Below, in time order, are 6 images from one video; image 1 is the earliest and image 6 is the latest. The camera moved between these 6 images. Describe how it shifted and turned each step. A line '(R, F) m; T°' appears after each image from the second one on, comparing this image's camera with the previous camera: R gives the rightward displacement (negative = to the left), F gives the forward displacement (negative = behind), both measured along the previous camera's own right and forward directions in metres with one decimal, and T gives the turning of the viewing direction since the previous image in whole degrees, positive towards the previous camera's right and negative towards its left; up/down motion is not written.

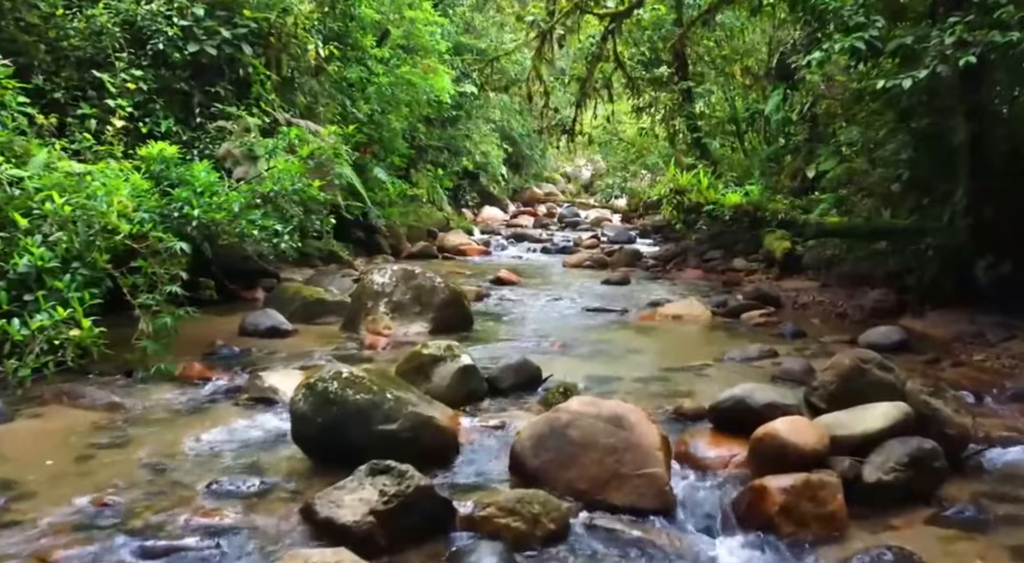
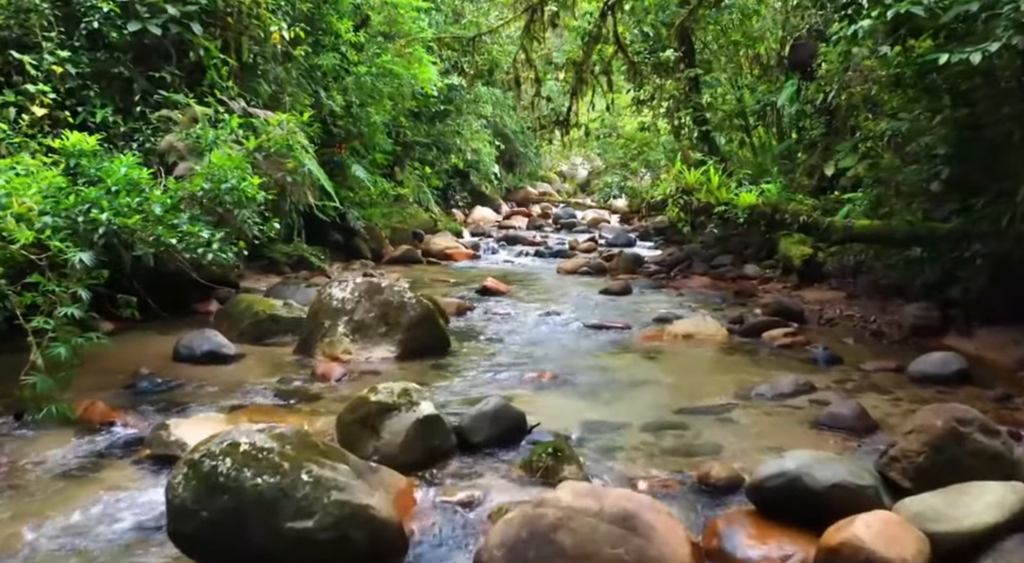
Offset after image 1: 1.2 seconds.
(+0.1, +1.0) m; 0°
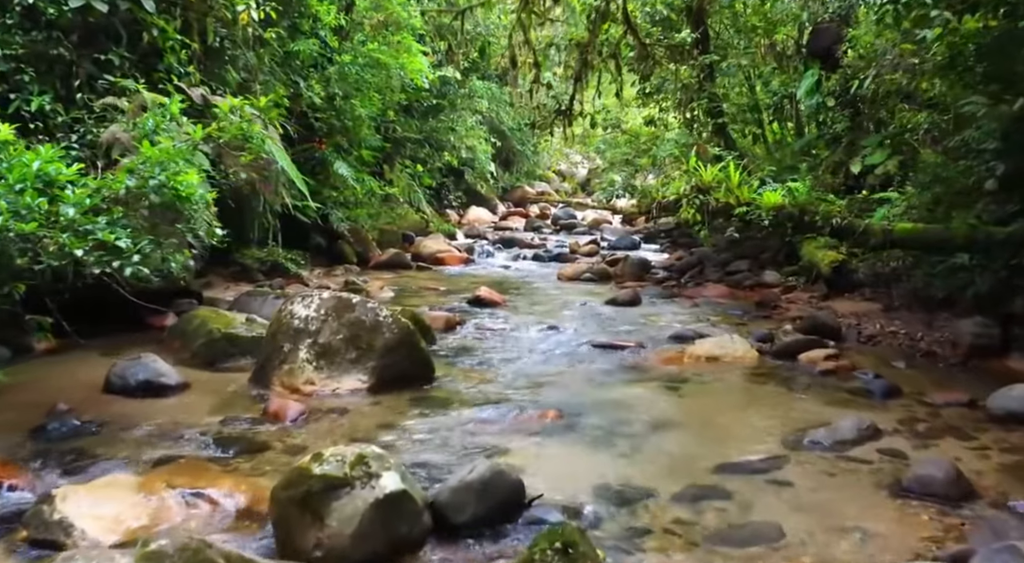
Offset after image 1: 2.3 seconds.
(0.0, +0.9) m; 0°
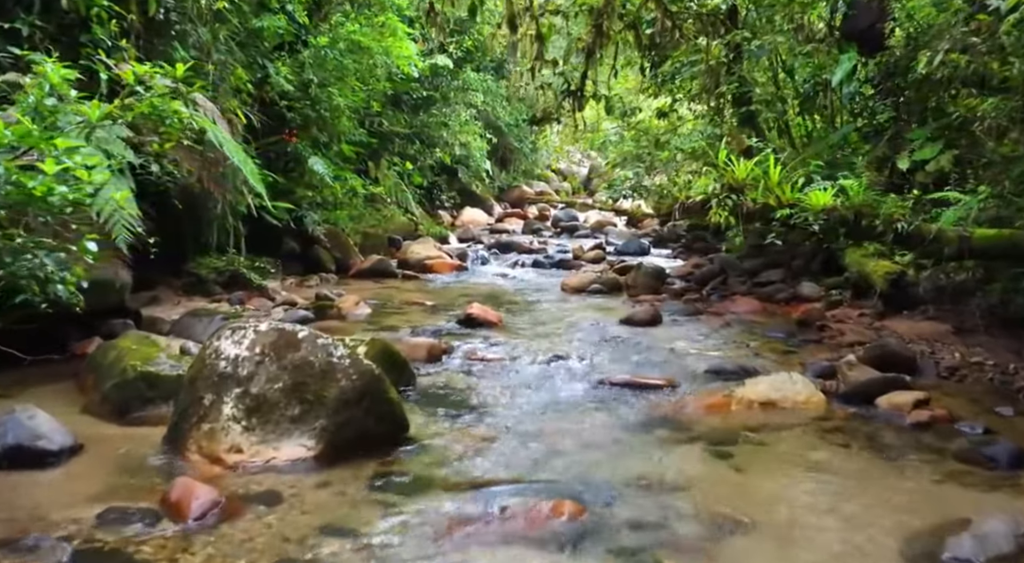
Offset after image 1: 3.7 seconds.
(0.0, +1.2) m; 0°
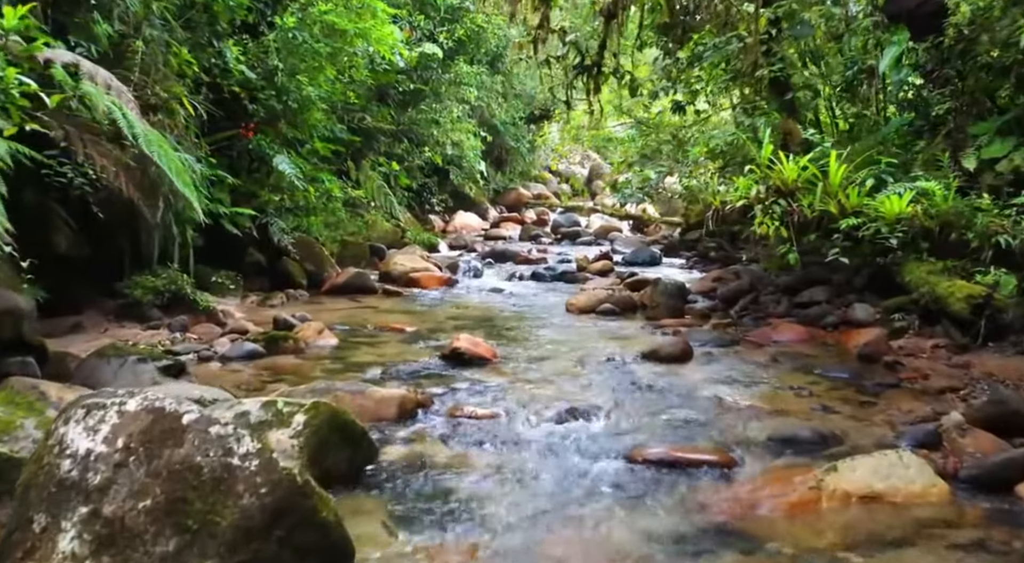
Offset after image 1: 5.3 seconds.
(0.0, +1.2) m; 0°
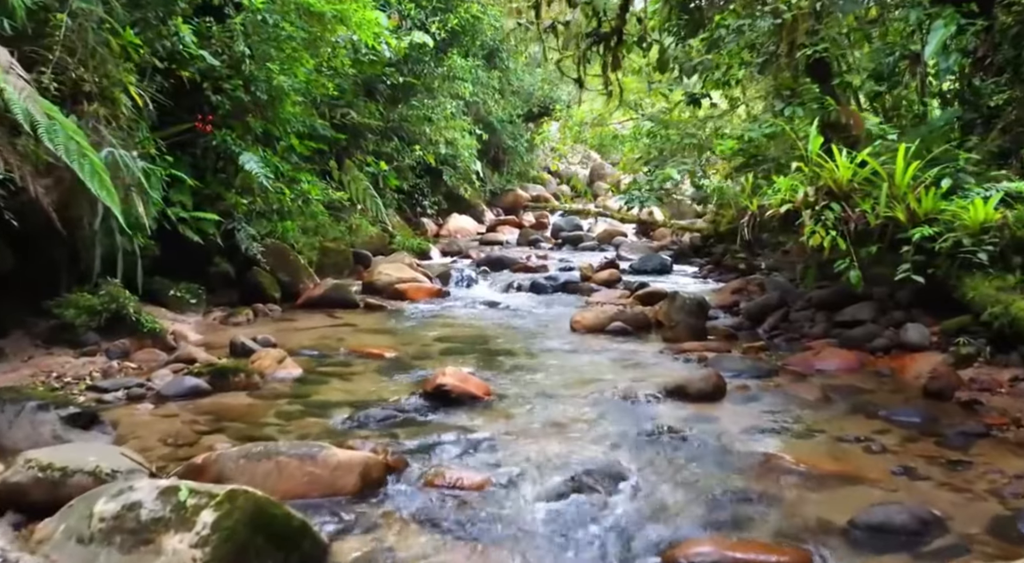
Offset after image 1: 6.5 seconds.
(0.0, +0.9) m; 0°
